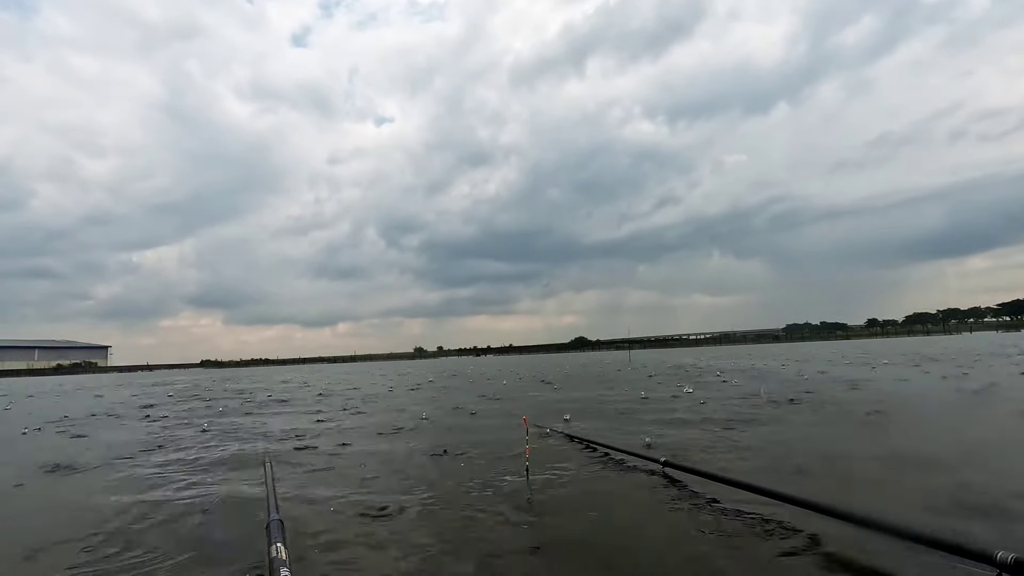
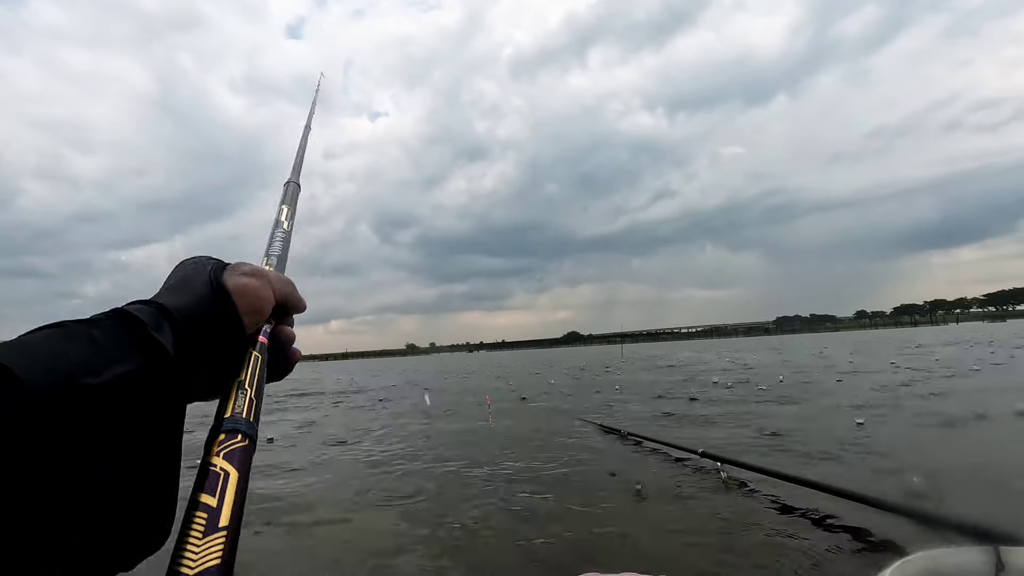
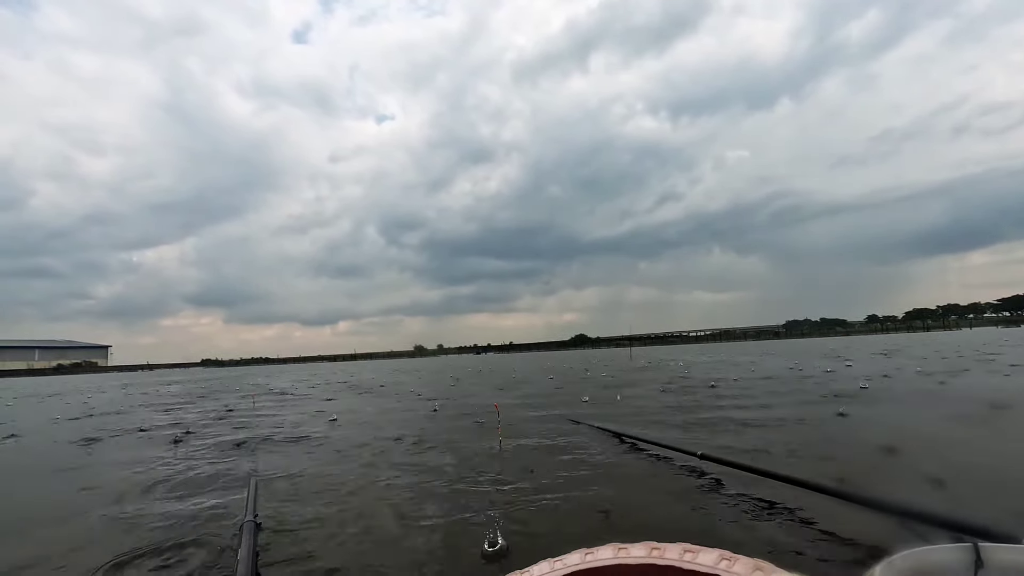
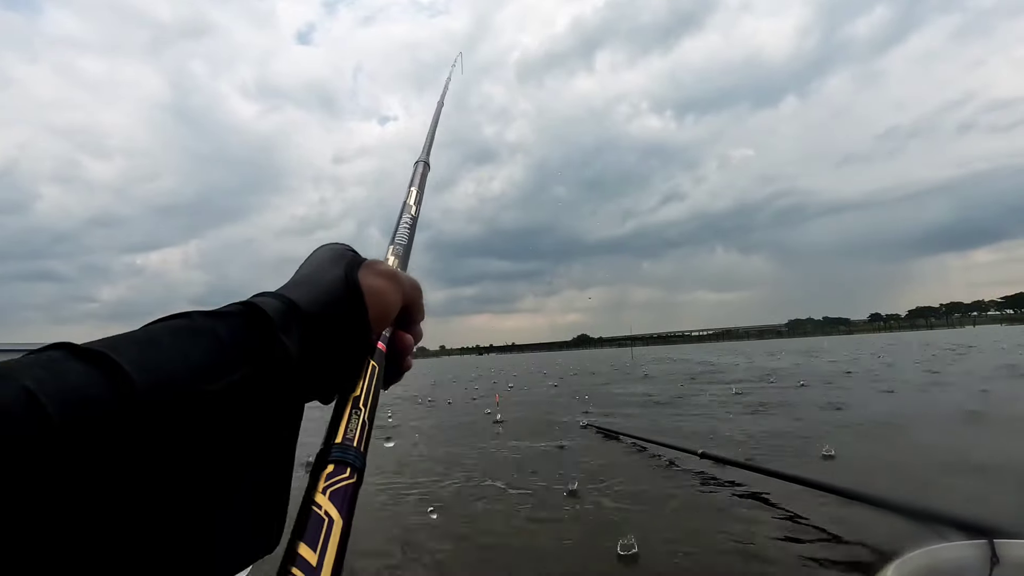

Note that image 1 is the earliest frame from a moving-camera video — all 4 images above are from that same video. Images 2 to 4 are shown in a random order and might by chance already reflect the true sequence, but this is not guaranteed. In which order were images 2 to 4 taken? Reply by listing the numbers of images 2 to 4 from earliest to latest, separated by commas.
3, 4, 2
